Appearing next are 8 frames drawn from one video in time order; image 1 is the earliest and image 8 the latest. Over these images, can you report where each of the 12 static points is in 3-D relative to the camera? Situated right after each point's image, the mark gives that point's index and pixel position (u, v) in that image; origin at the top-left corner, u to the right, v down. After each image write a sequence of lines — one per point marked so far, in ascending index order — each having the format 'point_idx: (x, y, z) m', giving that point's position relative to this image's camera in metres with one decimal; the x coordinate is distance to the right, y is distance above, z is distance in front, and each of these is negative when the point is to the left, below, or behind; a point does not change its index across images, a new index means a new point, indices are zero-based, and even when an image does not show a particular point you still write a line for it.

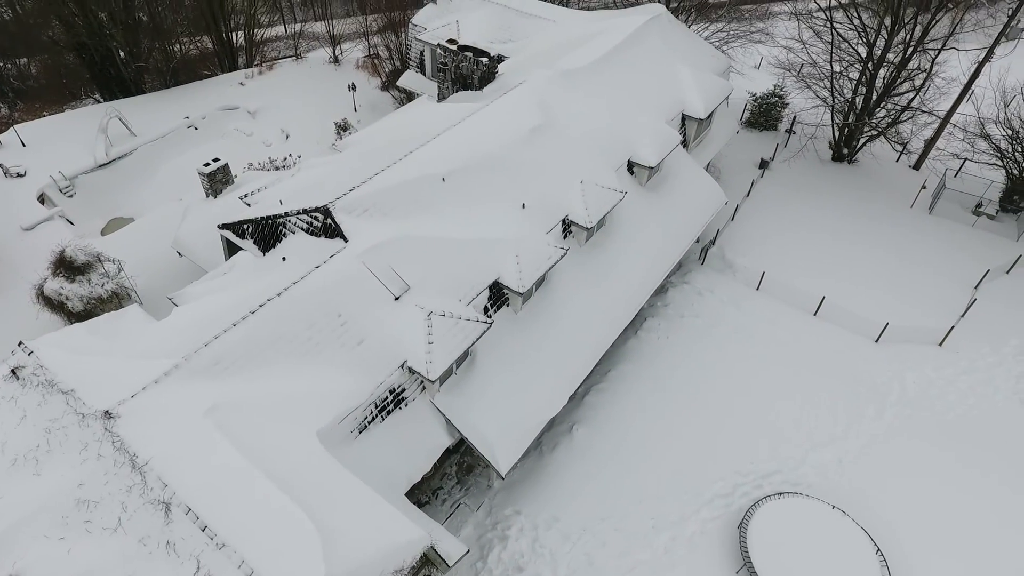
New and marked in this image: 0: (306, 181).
0: (-5.9, +3.0, +17.5) m
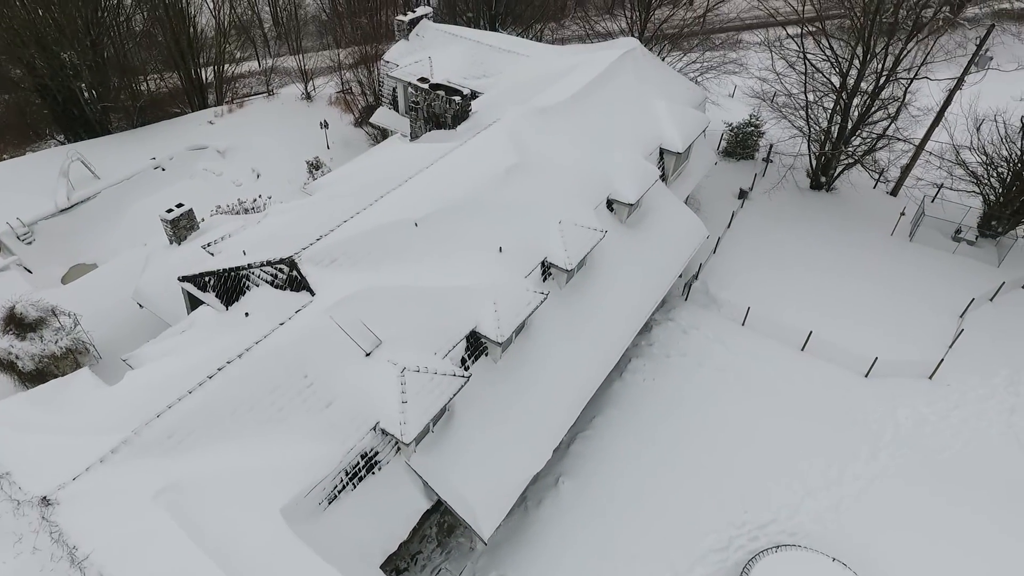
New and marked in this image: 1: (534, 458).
0: (-6.5, +1.6, +16.7) m
1: (+0.5, -4.1, +14.8) m
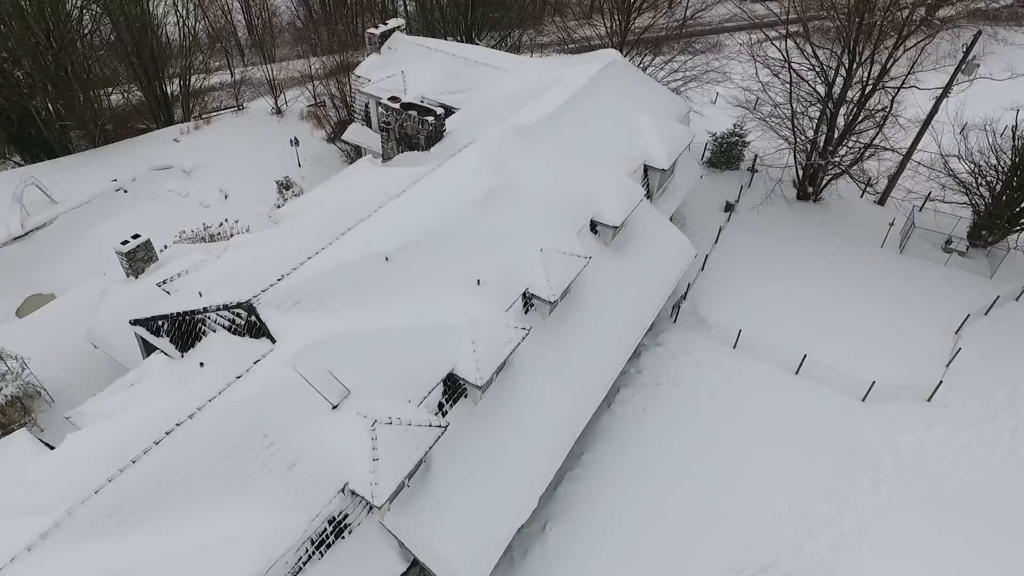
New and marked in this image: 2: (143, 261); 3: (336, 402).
0: (-7.1, +0.6, +15.6) m
1: (+0.2, -4.9, +13.8) m
2: (-11.2, +0.8, +18.8) m
3: (-3.4, -2.2, +12.1) m
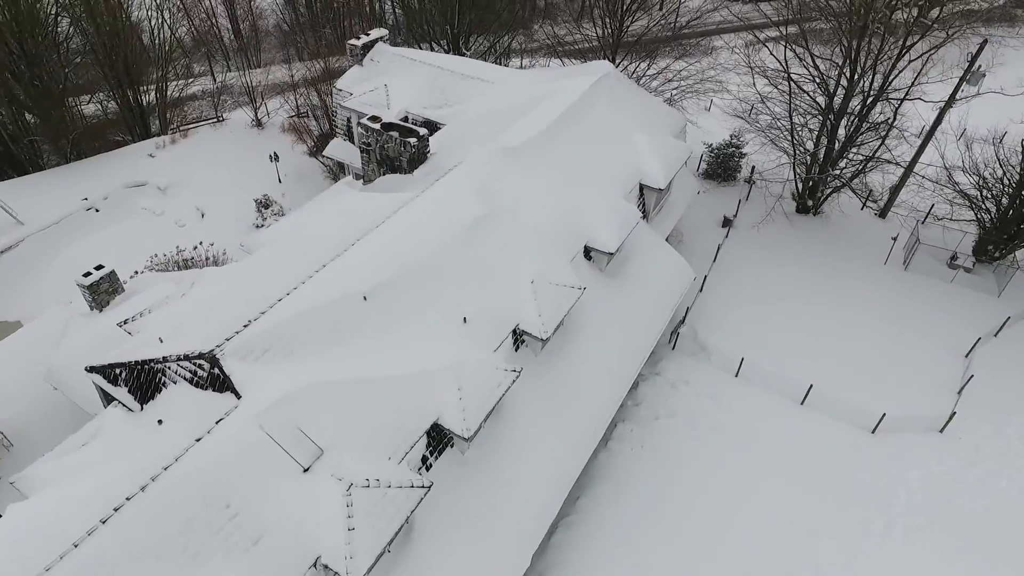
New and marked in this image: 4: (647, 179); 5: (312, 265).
0: (-7.3, -0.3, +14.4) m
1: (0.0, -5.8, +12.7) m
2: (-11.5, -0.1, +17.6) m
3: (-3.6, -3.1, +11.0) m
4: (+4.3, +3.5, +19.7) m
5: (-4.7, +0.5, +14.5) m
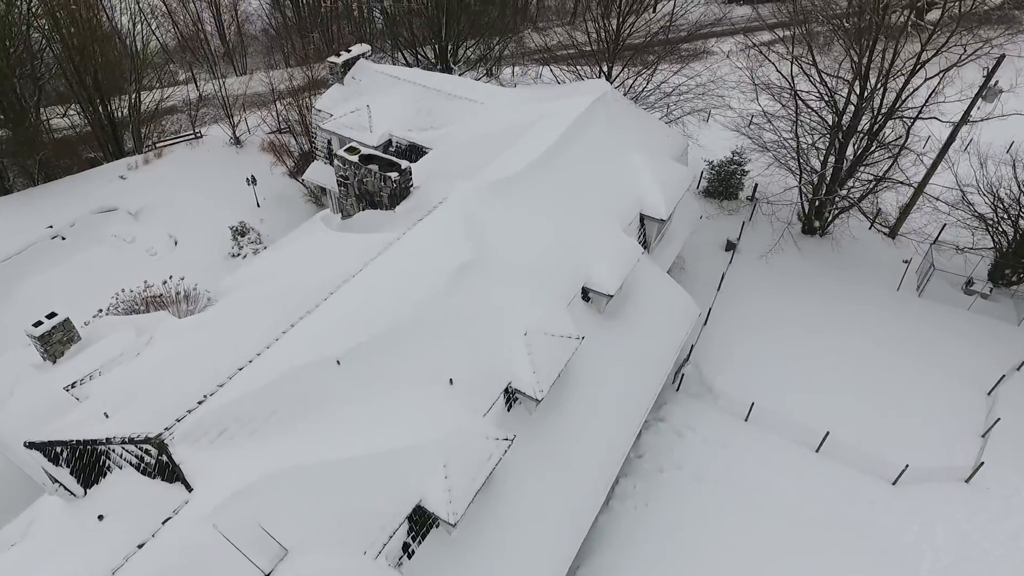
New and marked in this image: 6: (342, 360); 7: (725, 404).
0: (-7.5, -1.6, +12.9) m
1: (-0.2, -7.0, +11.3) m
2: (-11.7, -1.4, +16.1) m
3: (-3.8, -4.3, +9.5) m
4: (+4.0, +2.3, +18.4) m
5: (-4.9, -0.7, +13.1) m
6: (-3.3, -1.4, +11.9) m
7: (+6.4, -3.5, +18.4) m
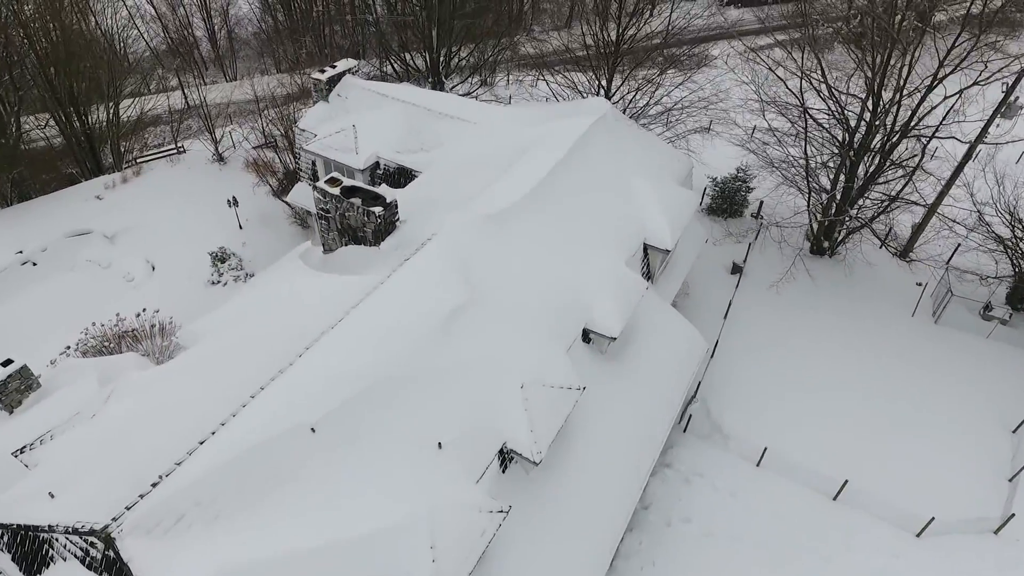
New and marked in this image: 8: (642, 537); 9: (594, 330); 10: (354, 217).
0: (-7.6, -2.6, +11.7) m
1: (-0.2, -8.0, +10.1) m
2: (-11.8, -2.5, +14.8) m
3: (-3.8, -5.4, +8.3) m
4: (+3.9, +1.4, +17.2) m
5: (-5.0, -1.7, +11.9) m
6: (-3.4, -2.4, +10.7) m
7: (+6.3, -4.4, +17.3) m
8: (+3.2, -6.2, +15.3) m
9: (+1.9, -1.0, +14.7) m
10: (-3.8, +1.8, +14.9) m
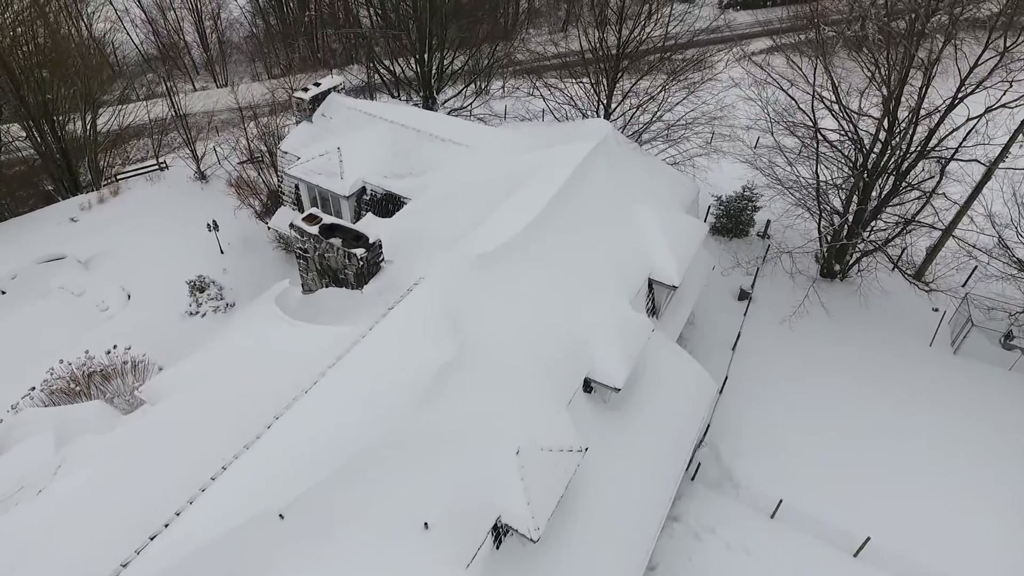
0: (-7.7, -3.7, +10.5) m
1: (-0.3, -9.0, +8.9) m
2: (-11.9, -3.6, +13.5) m
3: (-3.9, -6.4, +7.1) m
4: (+3.8, +0.4, +16.0) m
5: (-5.1, -2.8, +10.6) m
6: (-3.5, -3.5, +9.5) m
7: (+6.2, -5.4, +16.1) m
8: (+3.1, -7.2, +14.2) m
9: (+1.8, -2.0, +13.5) m
10: (-3.9, +0.7, +13.7) m
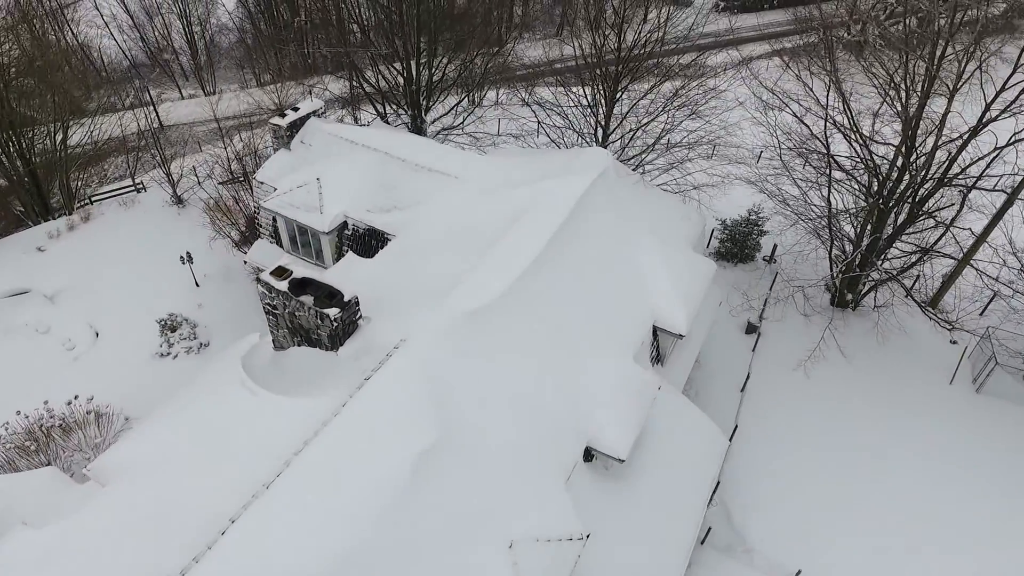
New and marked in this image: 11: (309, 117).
0: (-7.8, -4.9, +9.1) m
1: (-0.3, -10.2, +7.6) m
2: (-12.1, -4.8, +12.1) m
3: (-4.0, -7.6, +5.7) m
4: (+3.6, -0.8, +14.7) m
5: (-5.2, -4.0, +9.3) m
6: (-3.6, -4.7, +8.1) m
7: (+6.0, -6.6, +14.8) m
8: (+3.0, -8.4, +12.8) m
9: (+1.7, -3.2, +12.2) m
10: (-4.1, -0.5, +12.3) m
11: (-6.5, +5.4, +19.7) m
